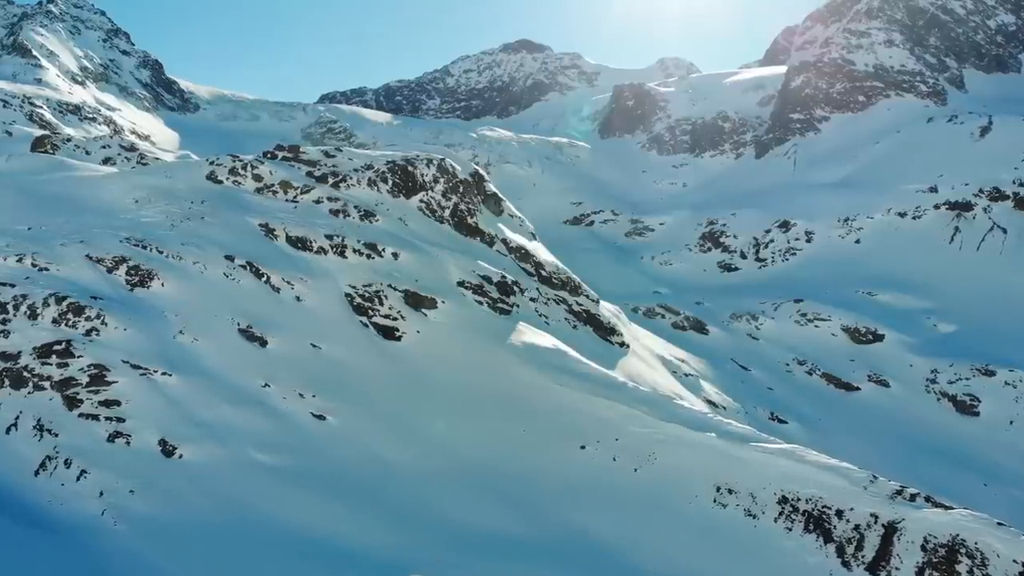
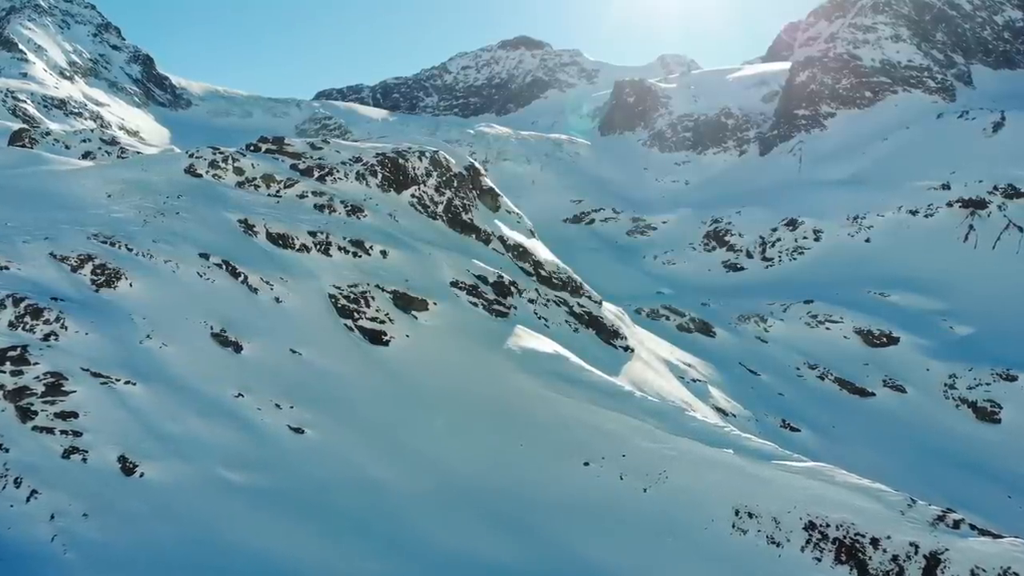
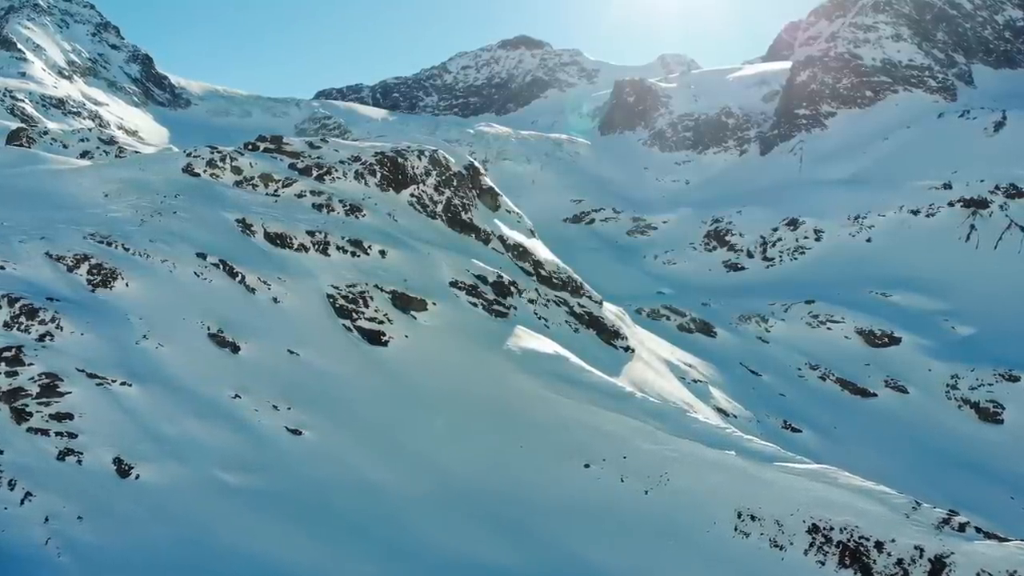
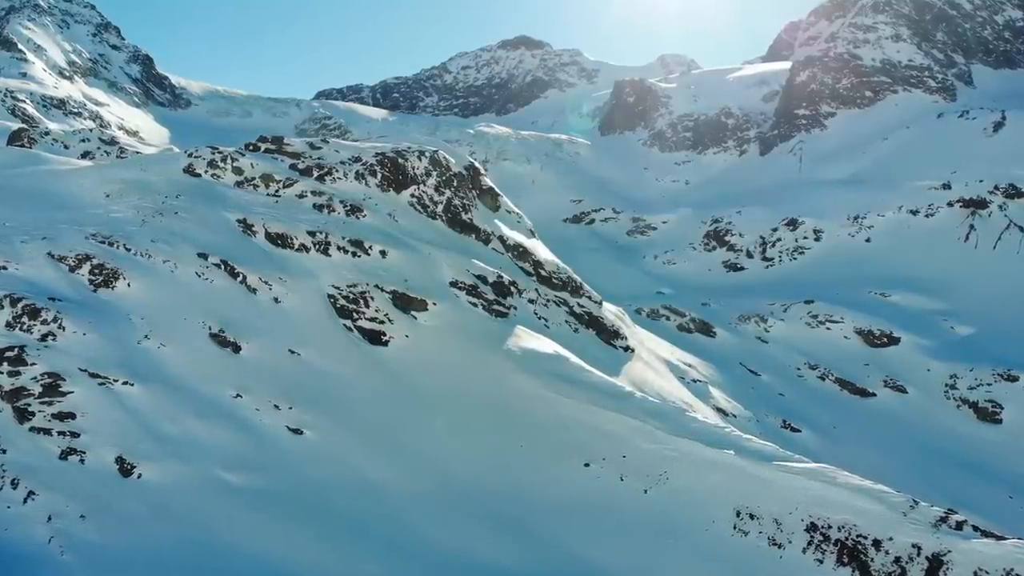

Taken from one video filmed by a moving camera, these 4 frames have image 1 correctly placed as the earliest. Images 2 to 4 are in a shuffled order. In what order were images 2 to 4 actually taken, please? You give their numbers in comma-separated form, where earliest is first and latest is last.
2, 4, 3
